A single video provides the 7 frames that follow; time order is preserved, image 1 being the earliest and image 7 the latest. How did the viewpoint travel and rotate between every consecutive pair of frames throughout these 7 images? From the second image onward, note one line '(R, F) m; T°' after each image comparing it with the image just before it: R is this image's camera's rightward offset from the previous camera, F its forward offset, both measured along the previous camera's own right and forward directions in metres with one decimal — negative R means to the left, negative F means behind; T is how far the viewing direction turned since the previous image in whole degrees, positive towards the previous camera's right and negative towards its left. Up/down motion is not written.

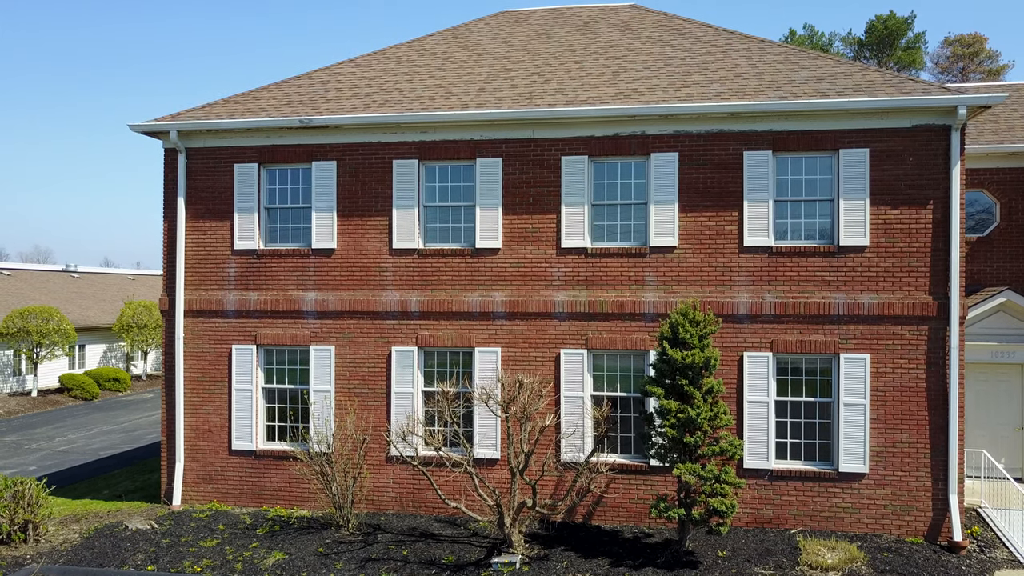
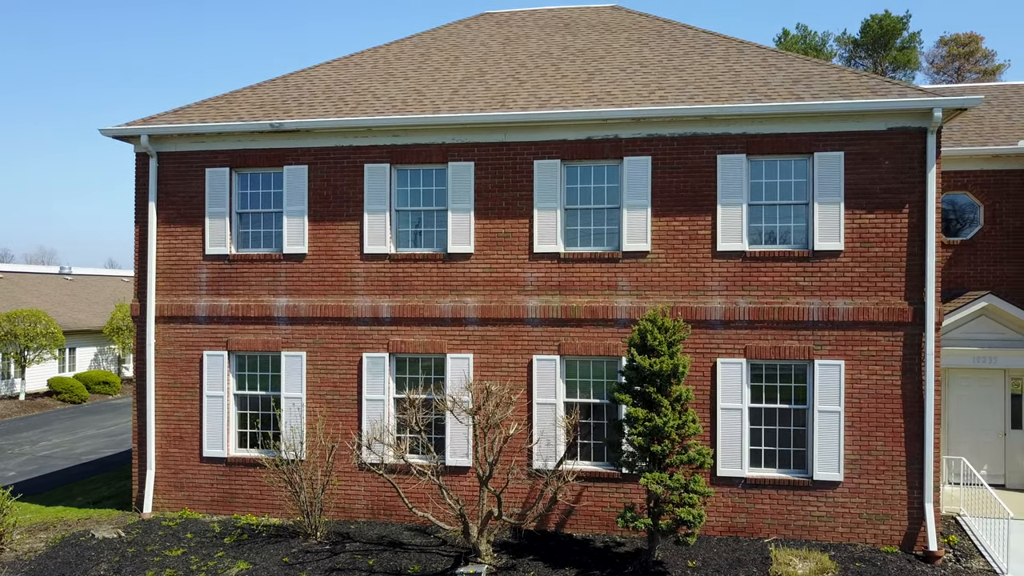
(+0.4, +0.1) m; 0°
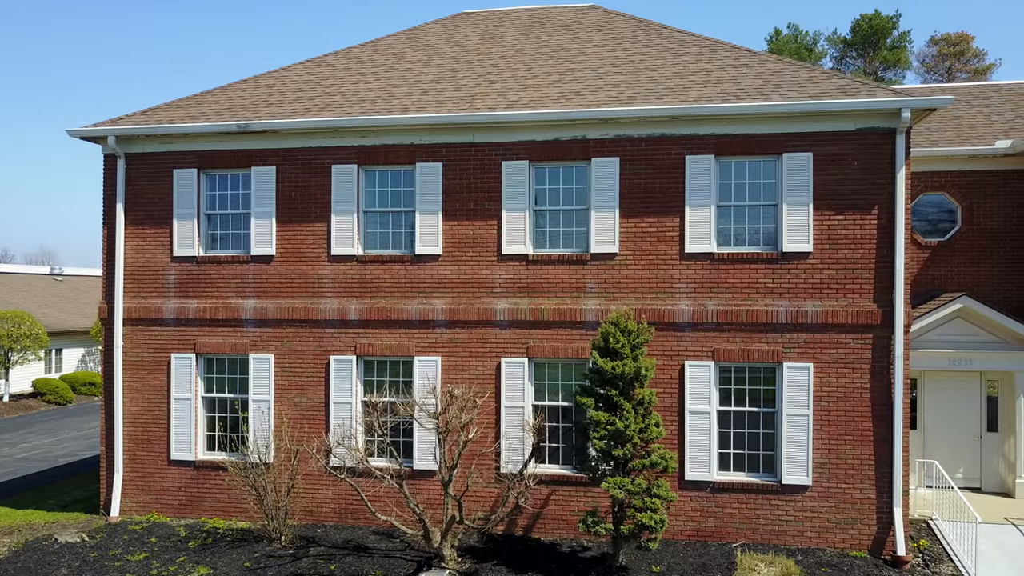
(+0.4, +0.1) m; 0°
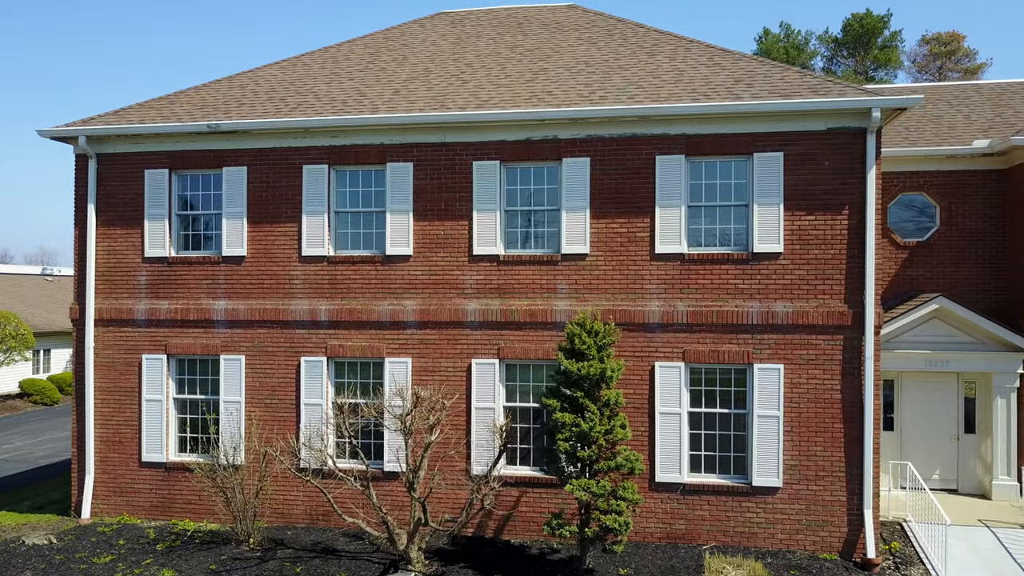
(+0.4, +0.1) m; 0°
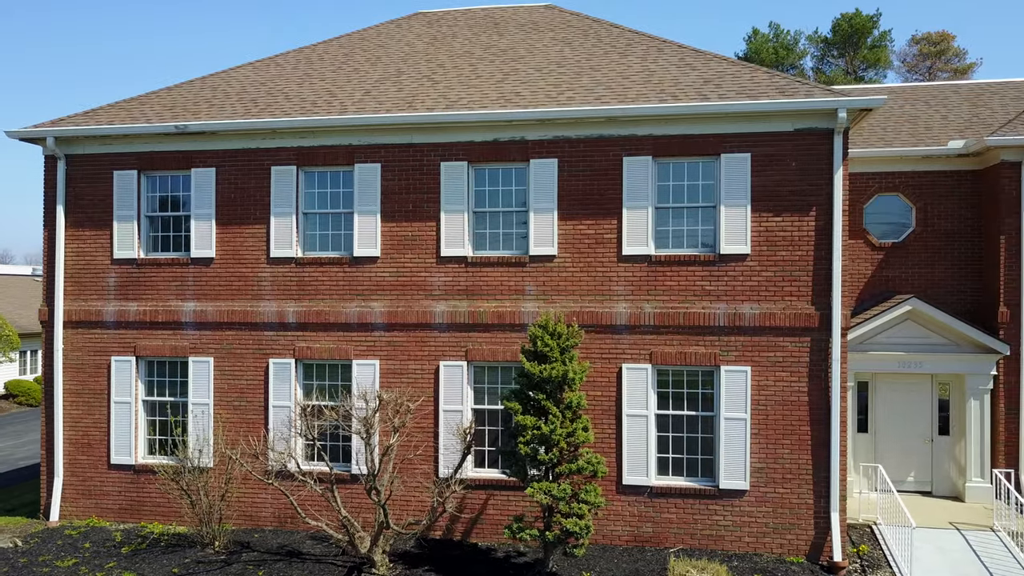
(+0.4, +0.1) m; 0°
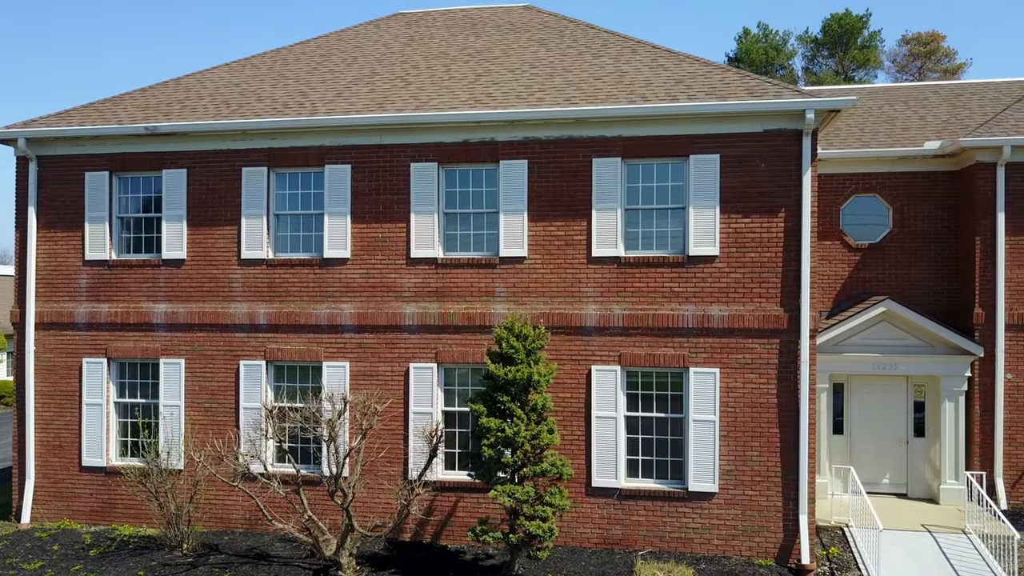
(+0.4, 0.0) m; 0°
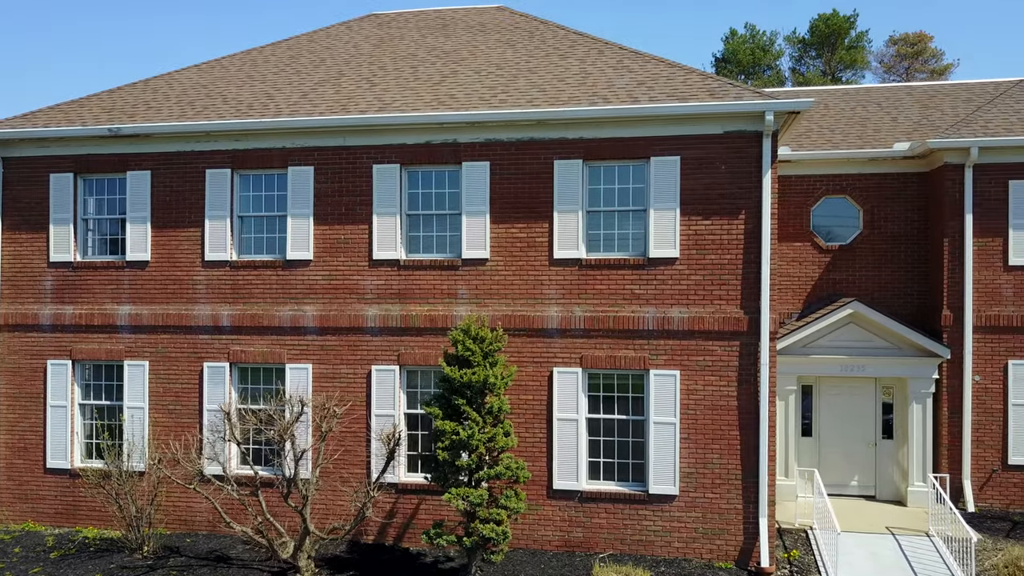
(+0.5, 0.0) m; 0°
